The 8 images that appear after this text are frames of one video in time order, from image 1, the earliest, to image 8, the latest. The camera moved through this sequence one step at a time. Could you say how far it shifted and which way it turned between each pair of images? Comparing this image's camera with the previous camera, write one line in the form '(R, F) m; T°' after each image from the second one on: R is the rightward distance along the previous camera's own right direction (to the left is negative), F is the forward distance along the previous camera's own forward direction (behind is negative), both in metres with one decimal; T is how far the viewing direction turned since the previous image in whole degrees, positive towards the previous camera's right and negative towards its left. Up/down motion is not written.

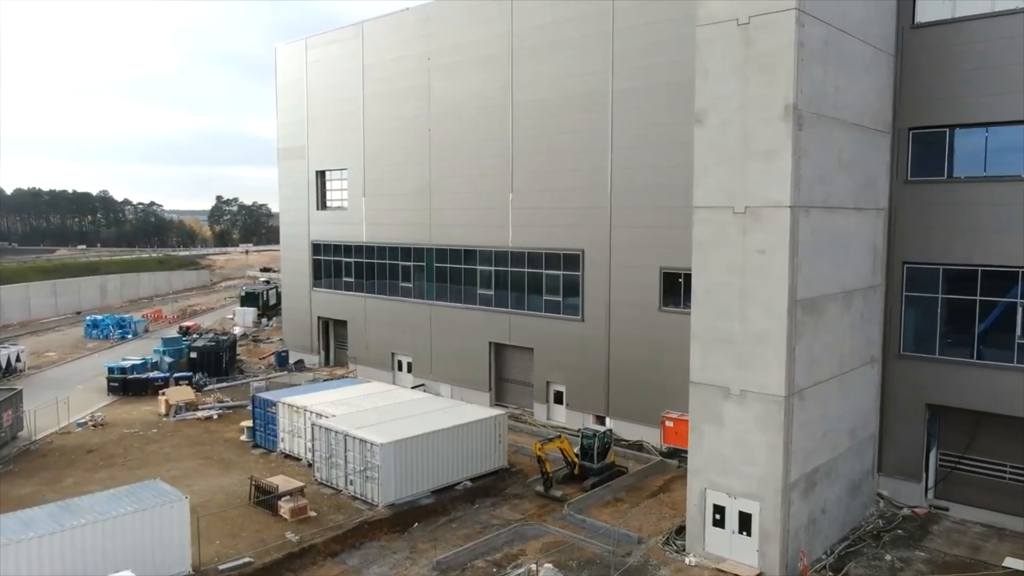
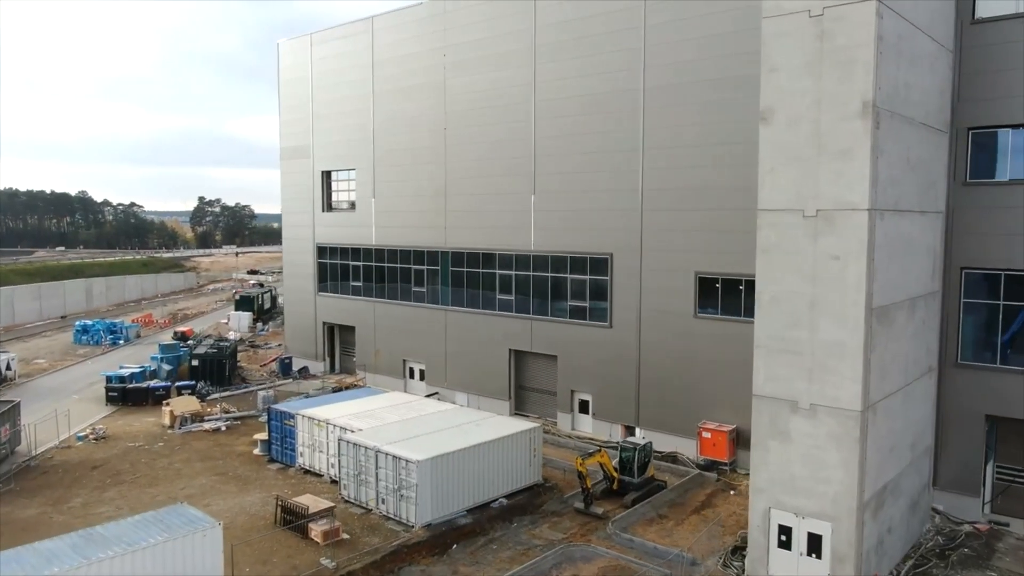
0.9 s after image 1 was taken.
(-1.3, +0.9) m; +1°
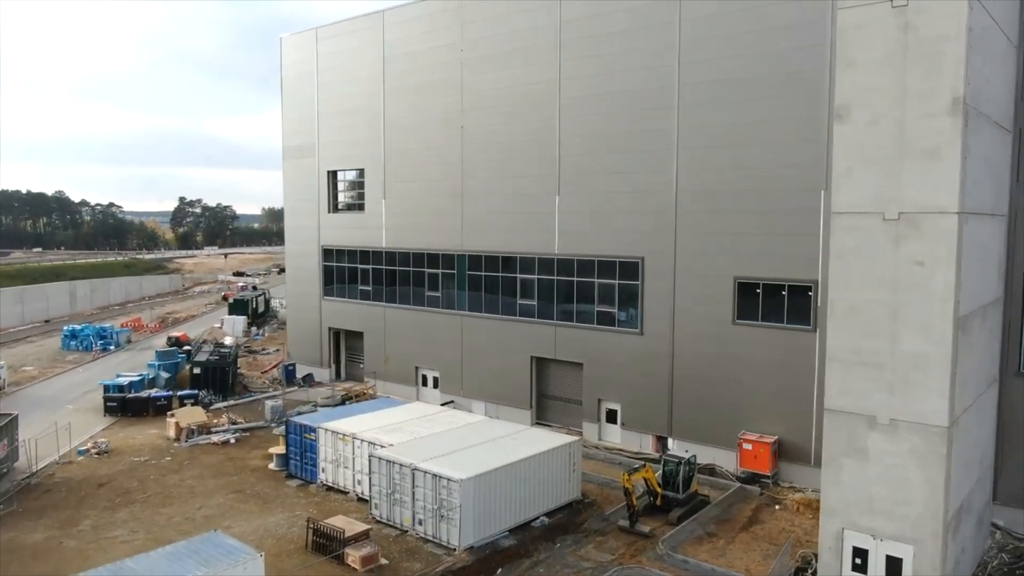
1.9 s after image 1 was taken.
(-1.3, +0.9) m; +1°
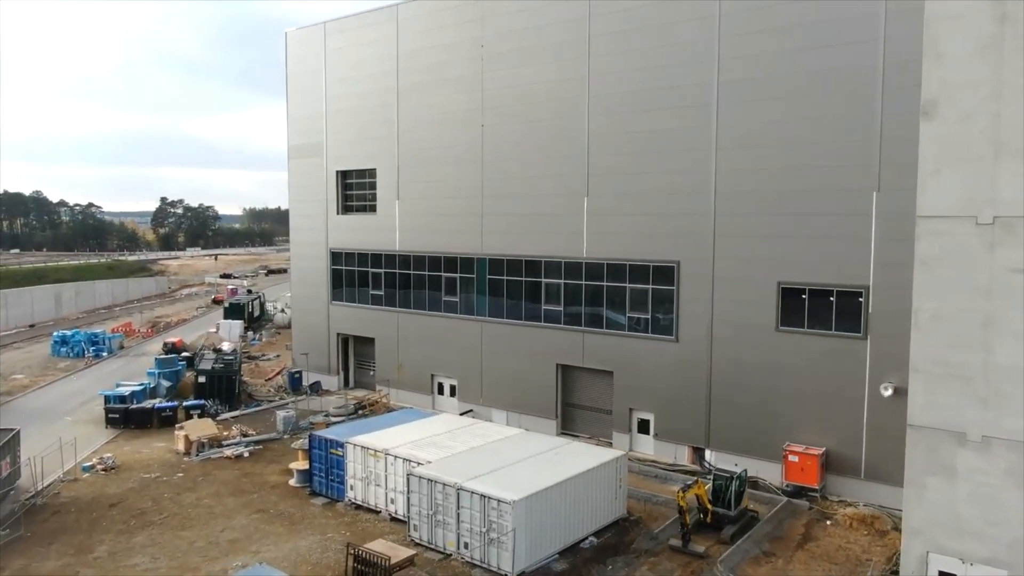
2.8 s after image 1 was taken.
(-1.3, +0.9) m; +1°
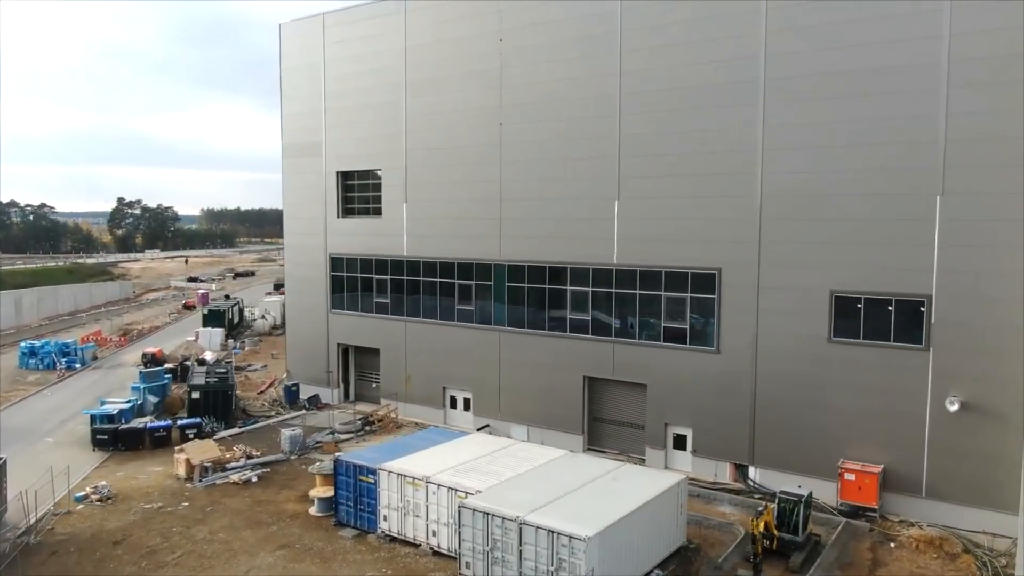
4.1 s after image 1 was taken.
(-1.8, +1.3) m; +3°
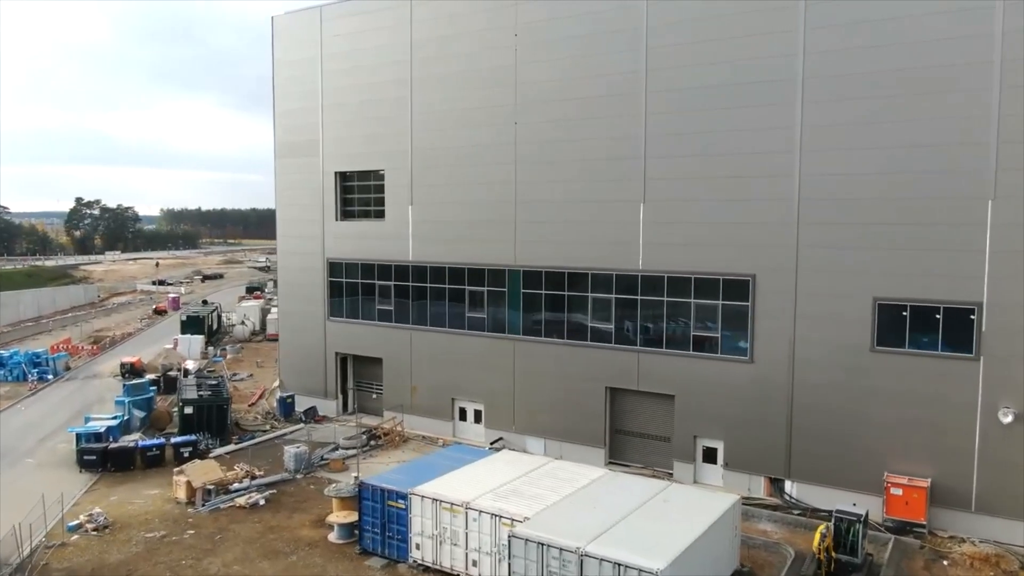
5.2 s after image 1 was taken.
(-1.5, +1.1) m; +3°
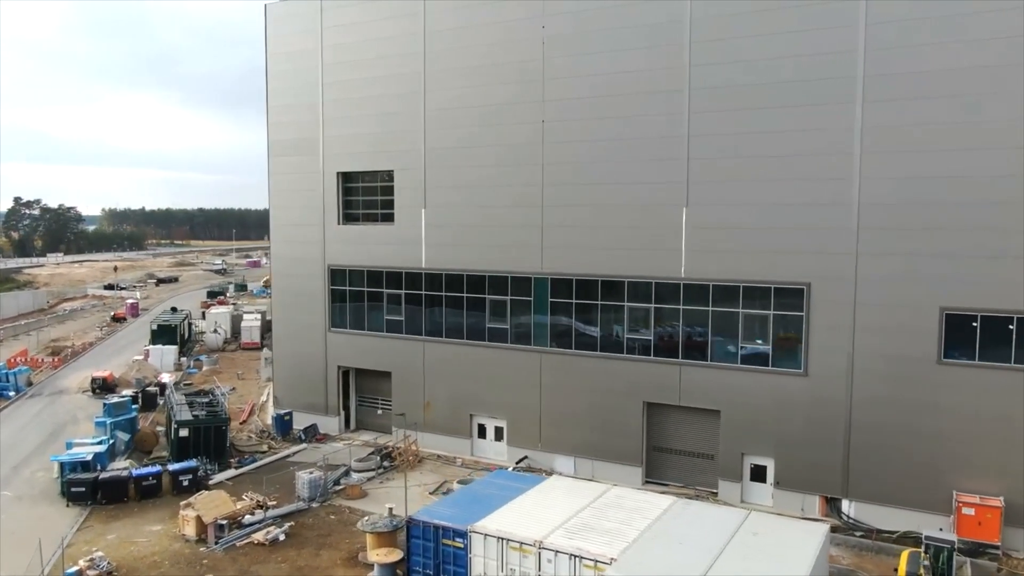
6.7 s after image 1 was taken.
(-2.1, +1.5) m; +4°
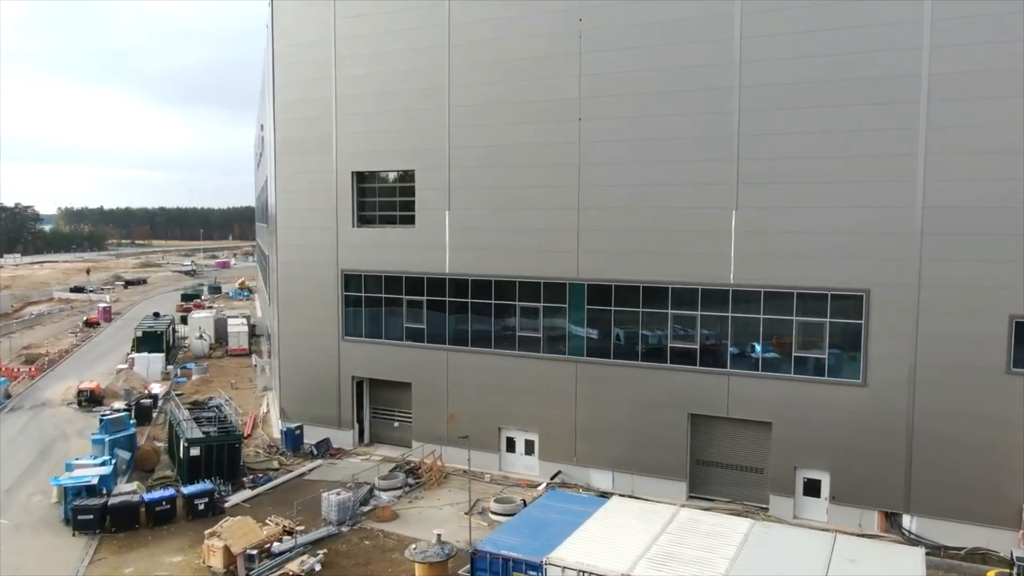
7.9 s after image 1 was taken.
(-1.8, +1.1) m; +3°
